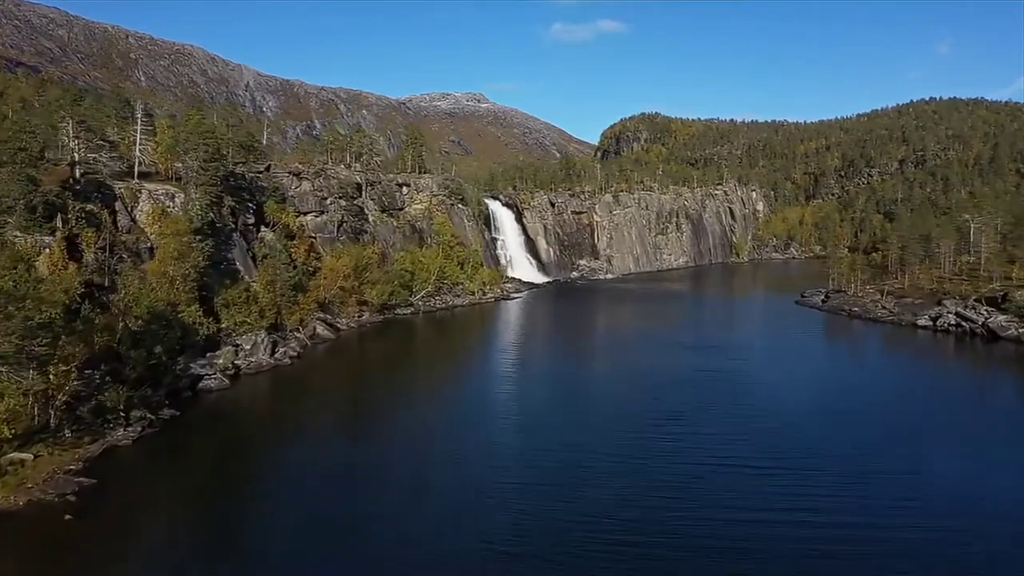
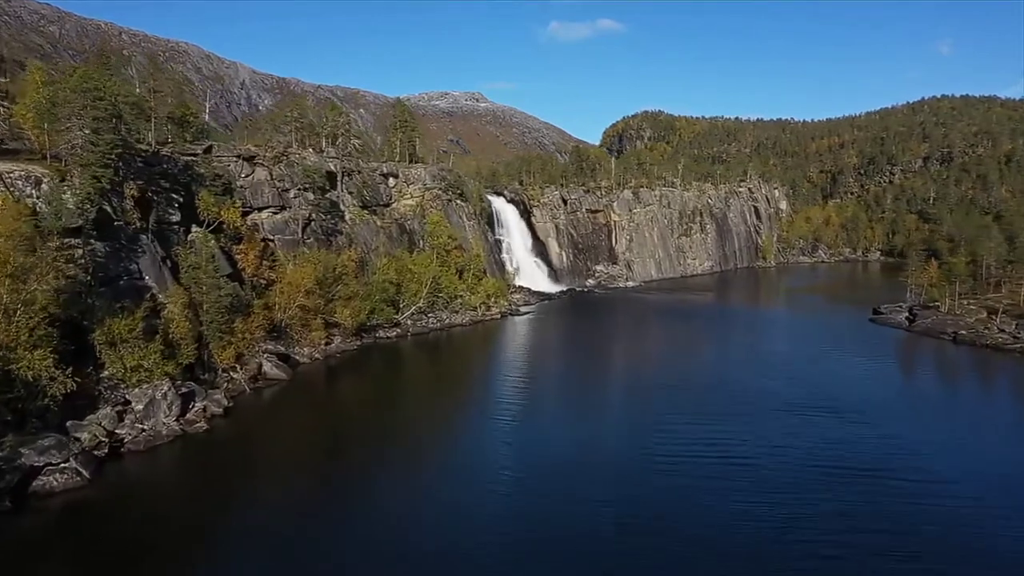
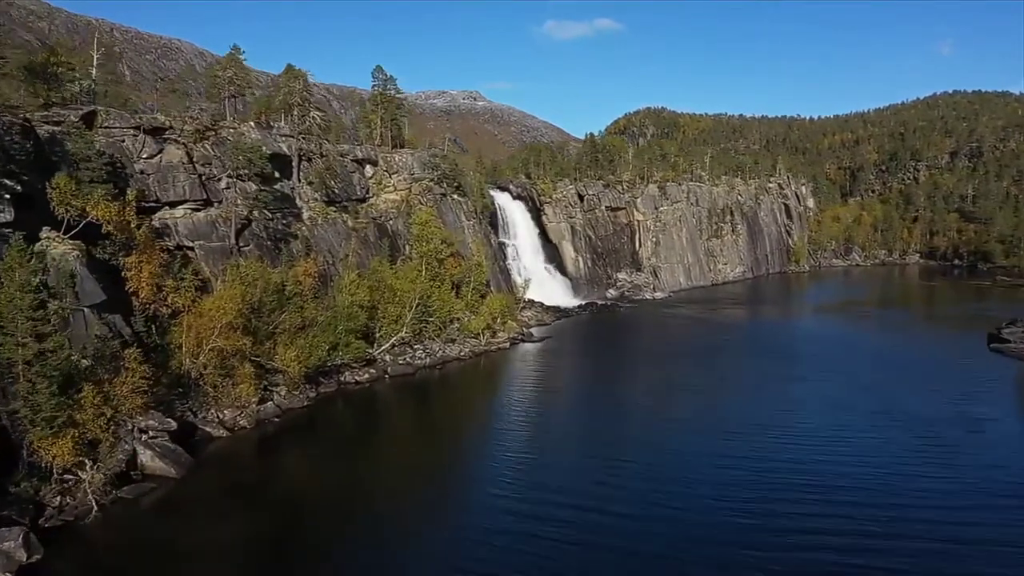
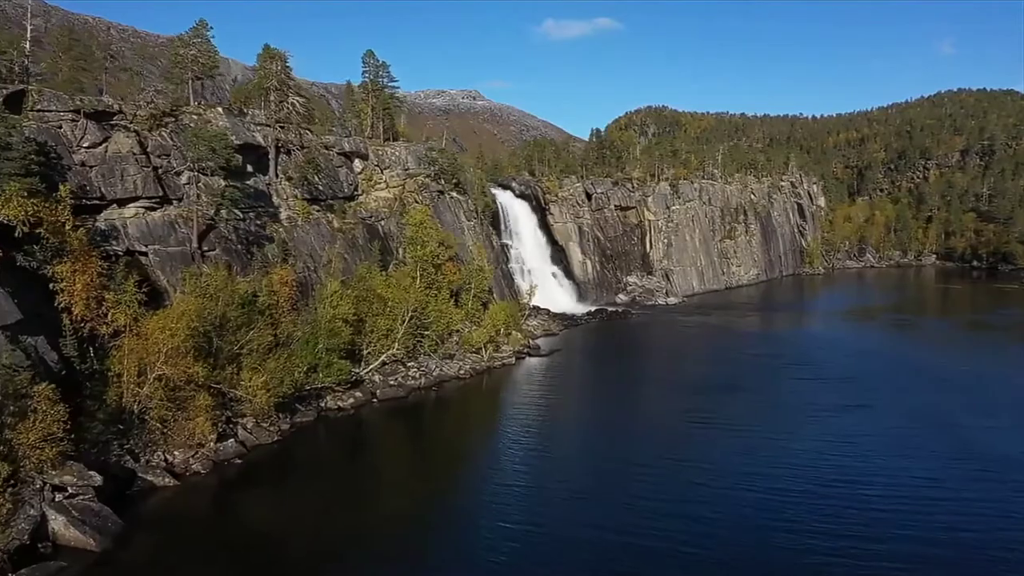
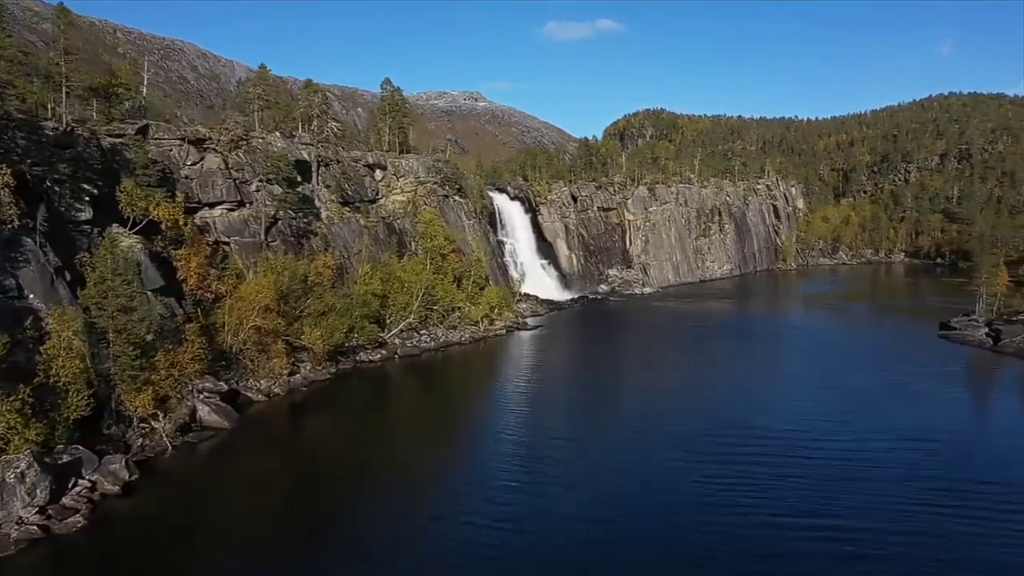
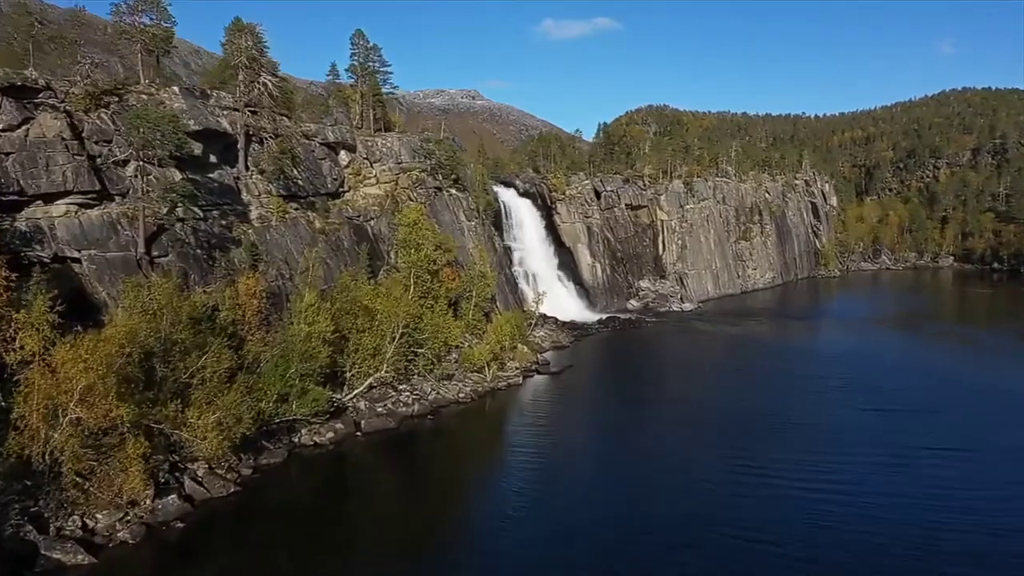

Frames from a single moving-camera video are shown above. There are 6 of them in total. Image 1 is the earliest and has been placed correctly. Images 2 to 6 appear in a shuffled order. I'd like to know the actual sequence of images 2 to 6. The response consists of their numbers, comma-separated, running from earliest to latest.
2, 5, 3, 4, 6
